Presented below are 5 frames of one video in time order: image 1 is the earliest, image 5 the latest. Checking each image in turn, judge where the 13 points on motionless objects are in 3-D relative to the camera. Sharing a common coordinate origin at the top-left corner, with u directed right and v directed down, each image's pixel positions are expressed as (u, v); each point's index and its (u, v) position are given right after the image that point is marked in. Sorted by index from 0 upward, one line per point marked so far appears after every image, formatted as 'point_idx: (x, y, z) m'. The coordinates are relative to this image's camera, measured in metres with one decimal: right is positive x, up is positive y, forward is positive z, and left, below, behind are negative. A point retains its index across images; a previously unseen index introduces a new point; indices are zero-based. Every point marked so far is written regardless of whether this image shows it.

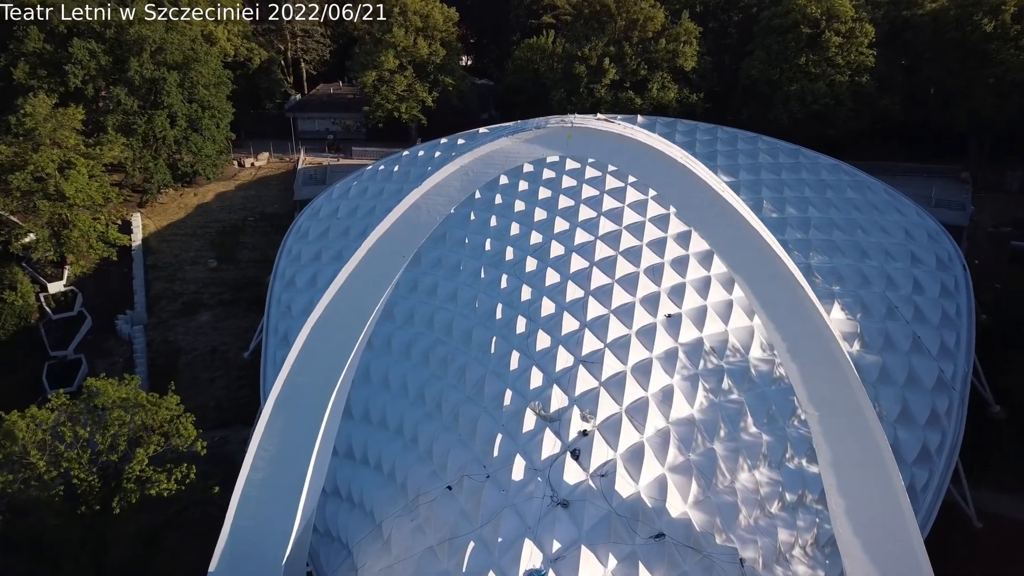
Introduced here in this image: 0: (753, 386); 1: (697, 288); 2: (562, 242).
0: (+6.5, -2.7, +16.0) m
1: (+5.6, 0.0, +18.0) m
2: (+1.6, +1.5, +19.2) m
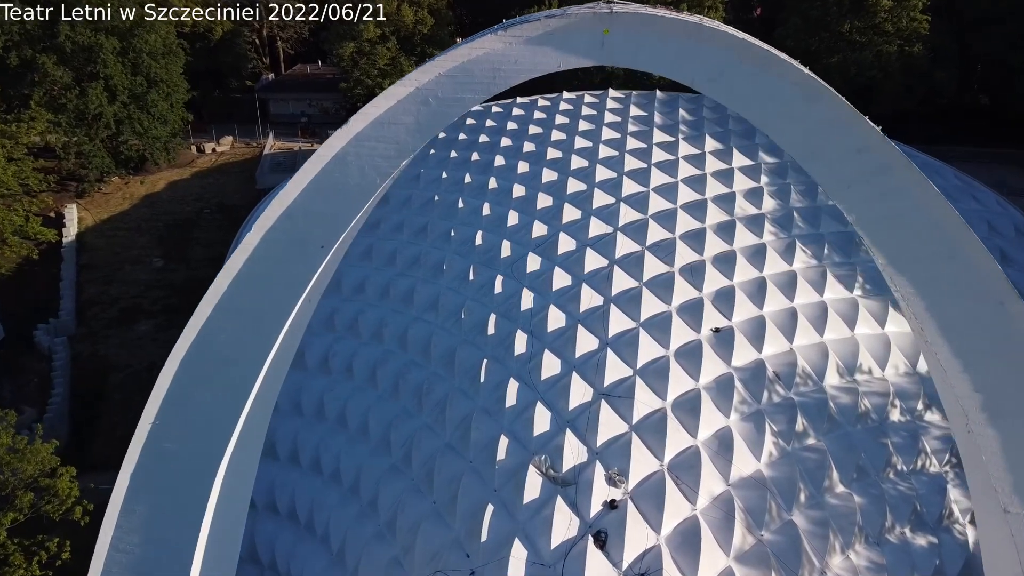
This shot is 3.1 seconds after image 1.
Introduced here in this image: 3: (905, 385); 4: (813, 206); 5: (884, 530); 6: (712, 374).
0: (+6.5, -2.8, +11.8) m
1: (+5.6, -0.1, +13.8) m
2: (+1.5, +1.4, +15.1) m
3: (+8.6, -2.1, +12.9) m
4: (+8.5, +2.3, +16.8) m
5: (+6.9, -4.5, +10.9) m
6: (+4.1, -1.7, +11.9) m
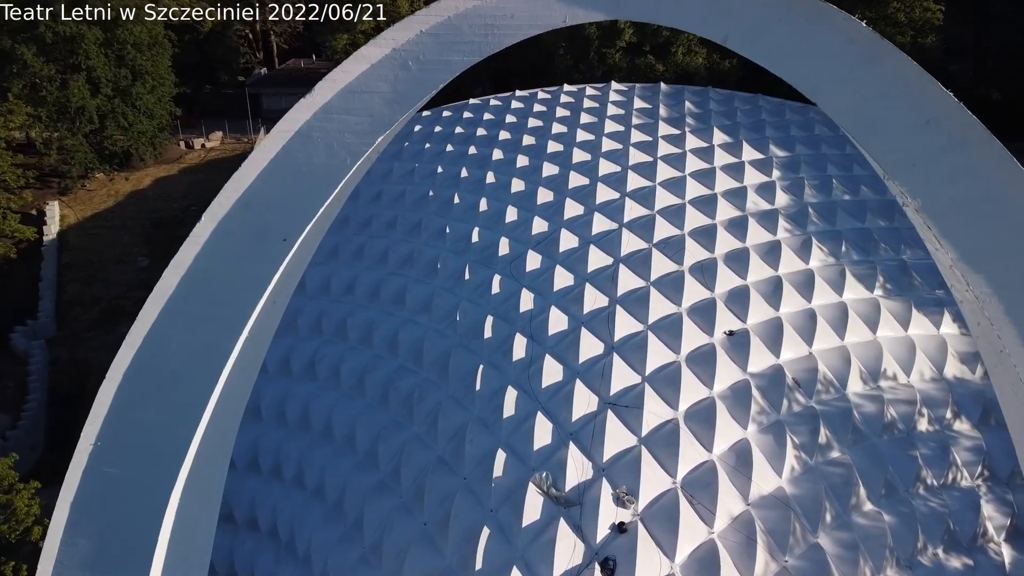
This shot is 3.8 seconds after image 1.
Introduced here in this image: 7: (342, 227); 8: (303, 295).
0: (+6.4, -2.8, +10.9) m
1: (+5.5, -0.1, +12.9) m
2: (+1.5, +1.4, +14.1) m
3: (+8.6, -2.1, +12.0) m
4: (+8.5, +2.3, +15.9) m
5: (+6.9, -4.5, +10.0) m
6: (+4.0, -1.7, +11.0) m
7: (-4.8, +1.7, +16.6) m
8: (-5.3, -0.2, +15.1) m
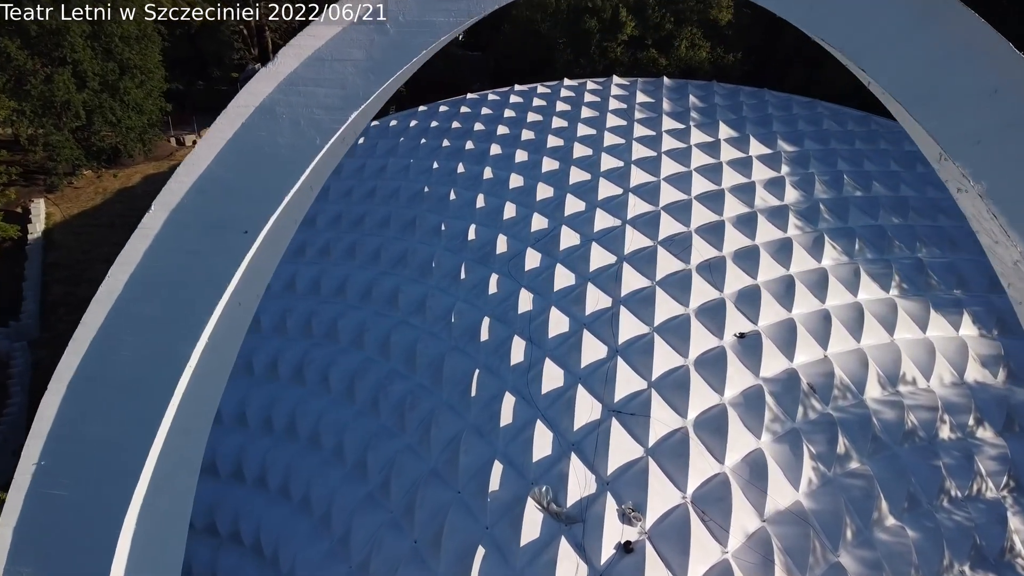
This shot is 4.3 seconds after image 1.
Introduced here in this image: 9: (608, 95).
0: (+6.4, -2.8, +10.2) m
1: (+5.5, -0.1, +12.2) m
2: (+1.5, +1.4, +13.5) m
3: (+8.5, -2.1, +11.3) m
4: (+8.4, +2.3, +15.2) m
5: (+6.8, -4.5, +9.3) m
6: (+4.0, -1.7, +10.4) m
7: (-4.8, +1.7, +16.0) m
8: (-5.4, -0.2, +14.5) m
9: (+3.3, +6.5, +19.8) m
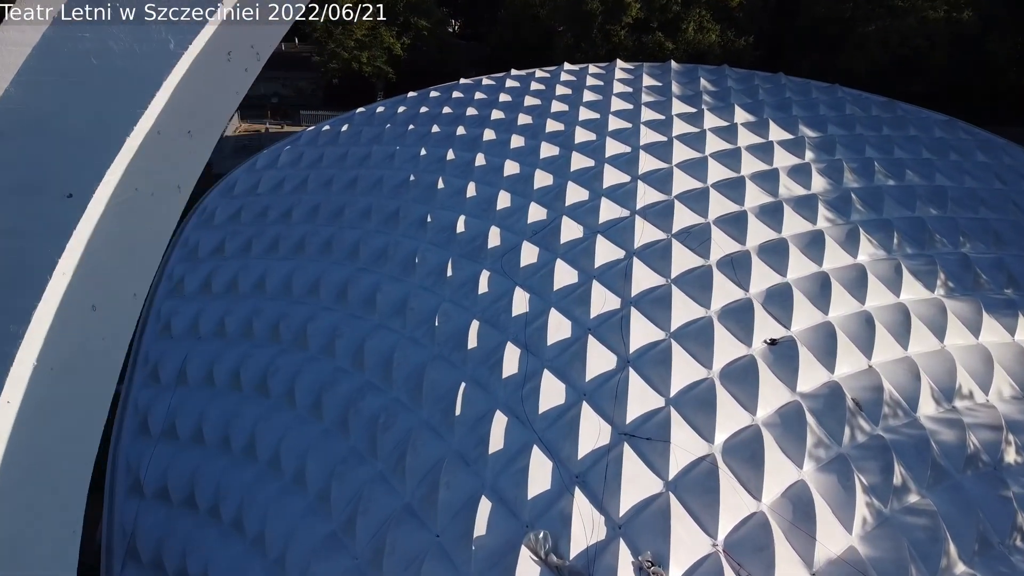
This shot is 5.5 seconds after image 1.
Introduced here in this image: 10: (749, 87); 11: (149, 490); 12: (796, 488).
0: (+6.3, -2.8, +8.6) m
1: (+5.4, -0.1, +10.6) m
2: (+1.3, +1.4, +11.8) m
3: (+8.4, -2.1, +9.7) m
4: (+8.3, +2.4, +13.6) m
5: (+6.7, -4.5, +7.7) m
6: (+3.9, -1.7, +8.7) m
7: (-5.0, +1.7, +14.3) m
8: (-5.5, -0.2, +12.8) m
9: (+3.1, +6.5, +18.2) m
10: (+7.4, +6.3, +18.3) m
11: (-6.7, -3.7, +10.7) m
12: (+3.8, -2.6, +7.8) m
